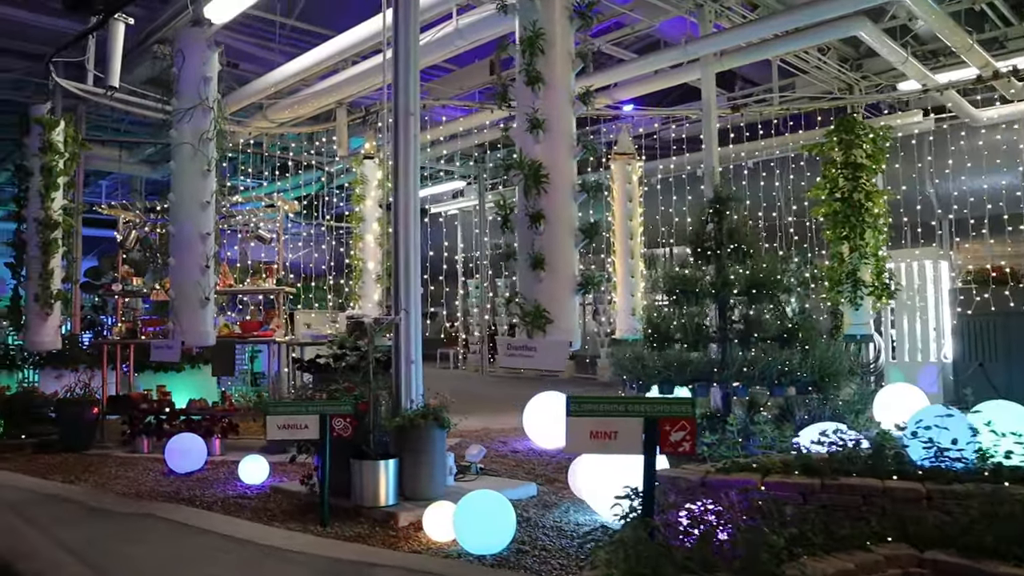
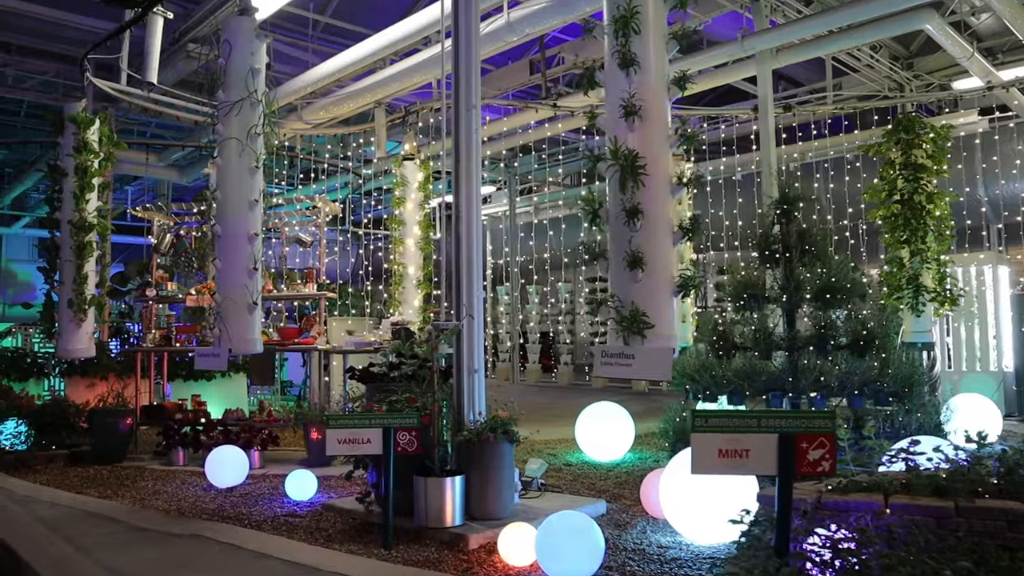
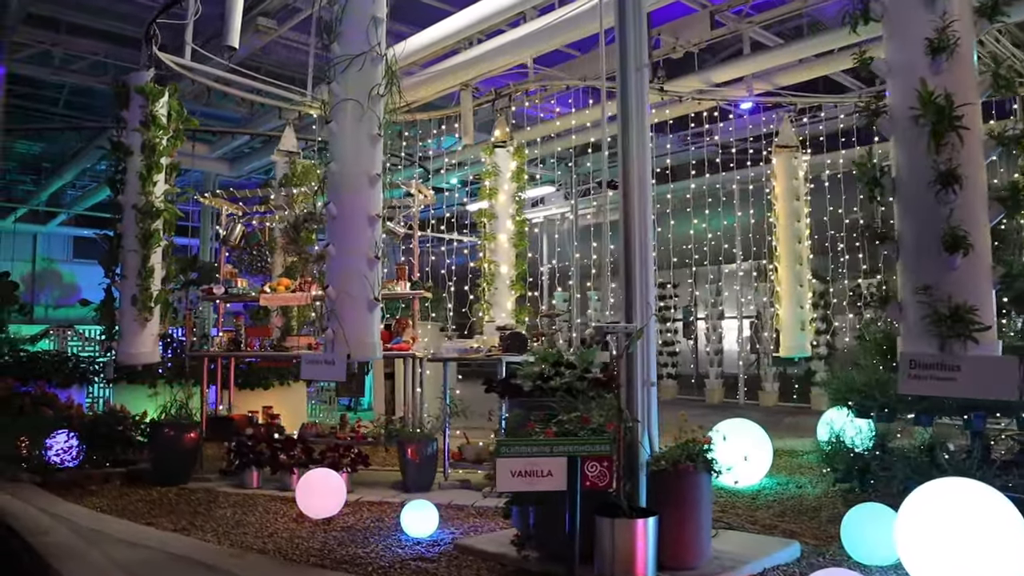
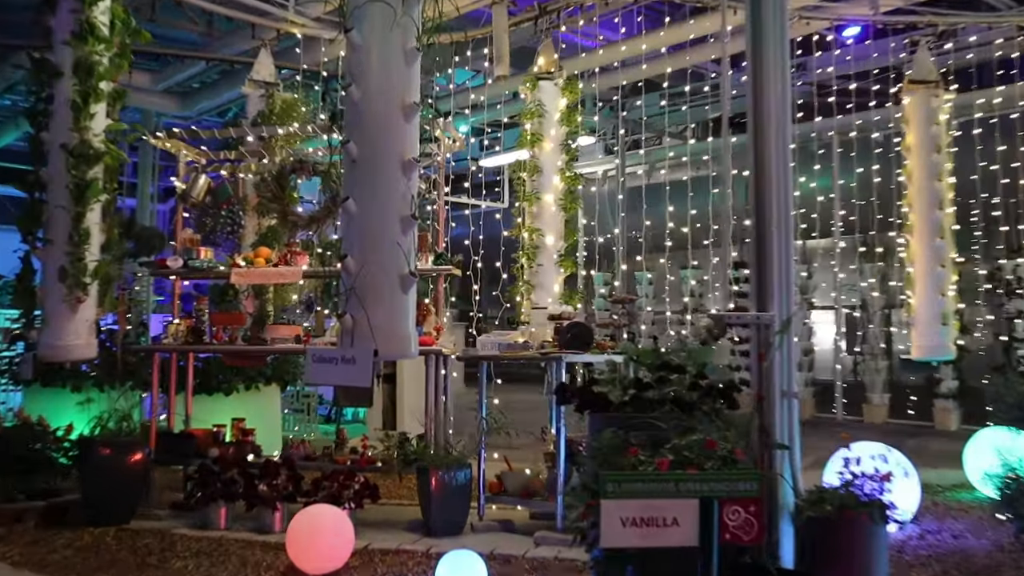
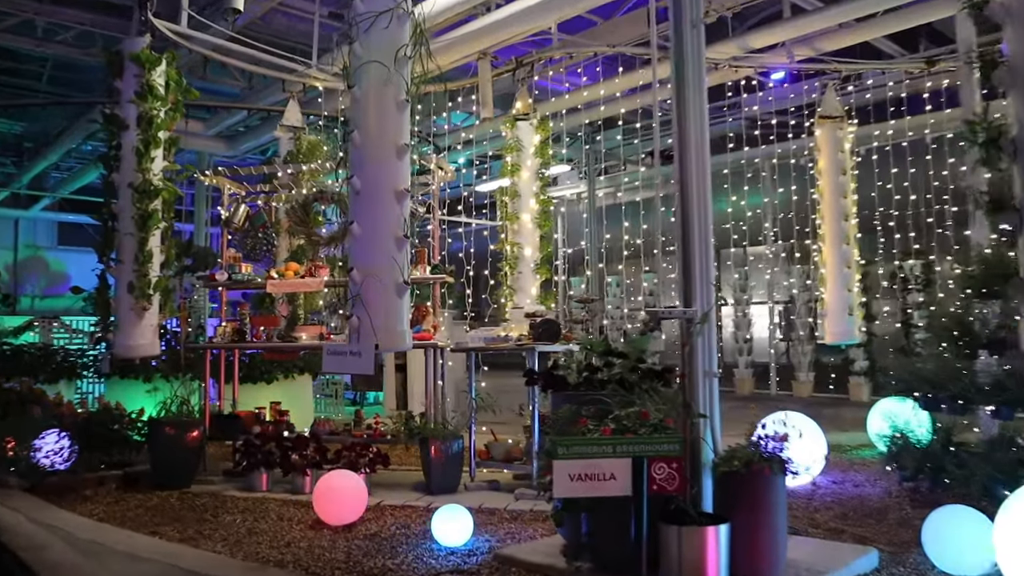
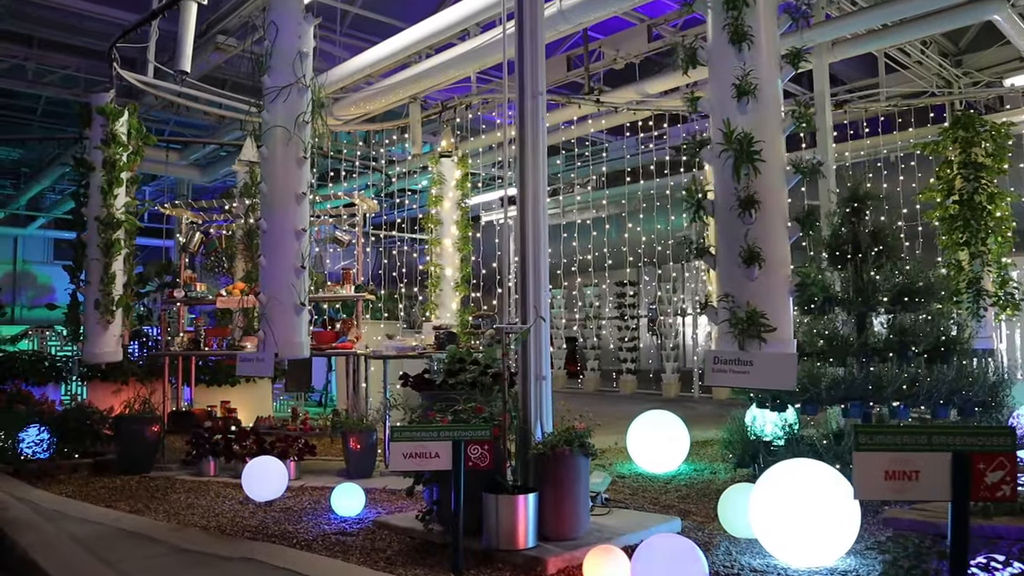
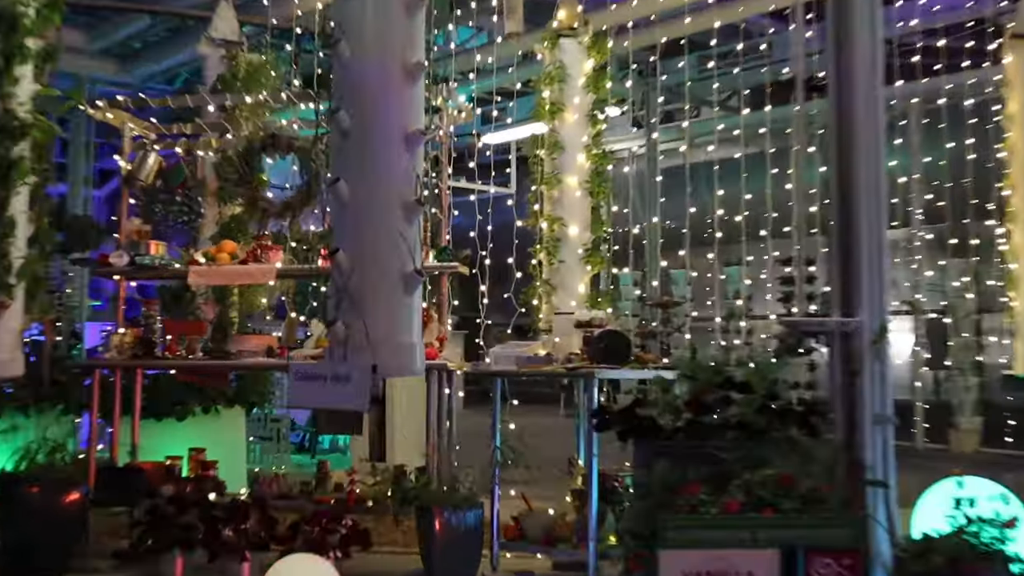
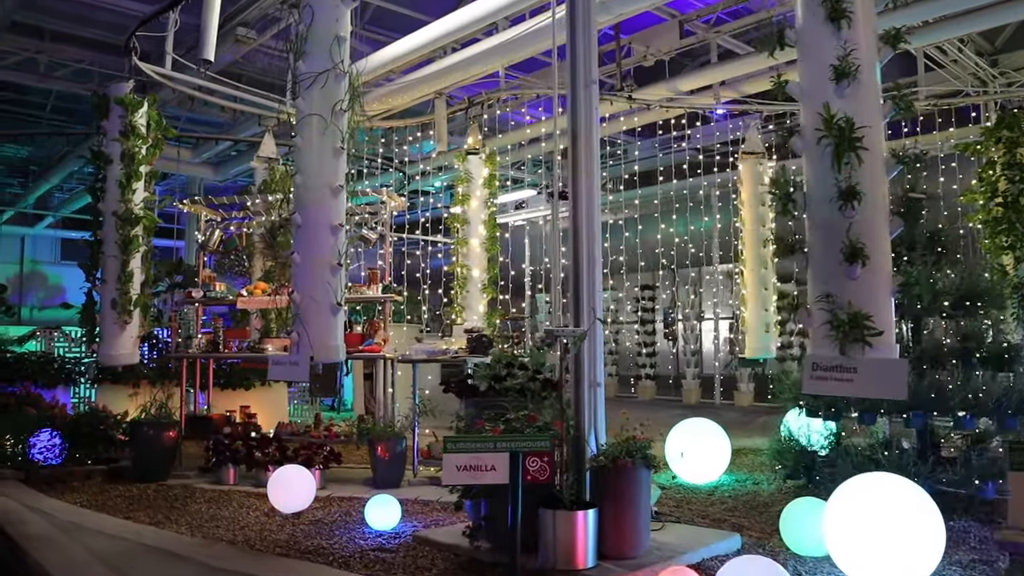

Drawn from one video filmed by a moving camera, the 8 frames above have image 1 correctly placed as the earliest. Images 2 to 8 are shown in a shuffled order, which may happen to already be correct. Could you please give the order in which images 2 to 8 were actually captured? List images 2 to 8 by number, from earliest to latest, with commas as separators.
2, 6, 8, 3, 5, 4, 7
